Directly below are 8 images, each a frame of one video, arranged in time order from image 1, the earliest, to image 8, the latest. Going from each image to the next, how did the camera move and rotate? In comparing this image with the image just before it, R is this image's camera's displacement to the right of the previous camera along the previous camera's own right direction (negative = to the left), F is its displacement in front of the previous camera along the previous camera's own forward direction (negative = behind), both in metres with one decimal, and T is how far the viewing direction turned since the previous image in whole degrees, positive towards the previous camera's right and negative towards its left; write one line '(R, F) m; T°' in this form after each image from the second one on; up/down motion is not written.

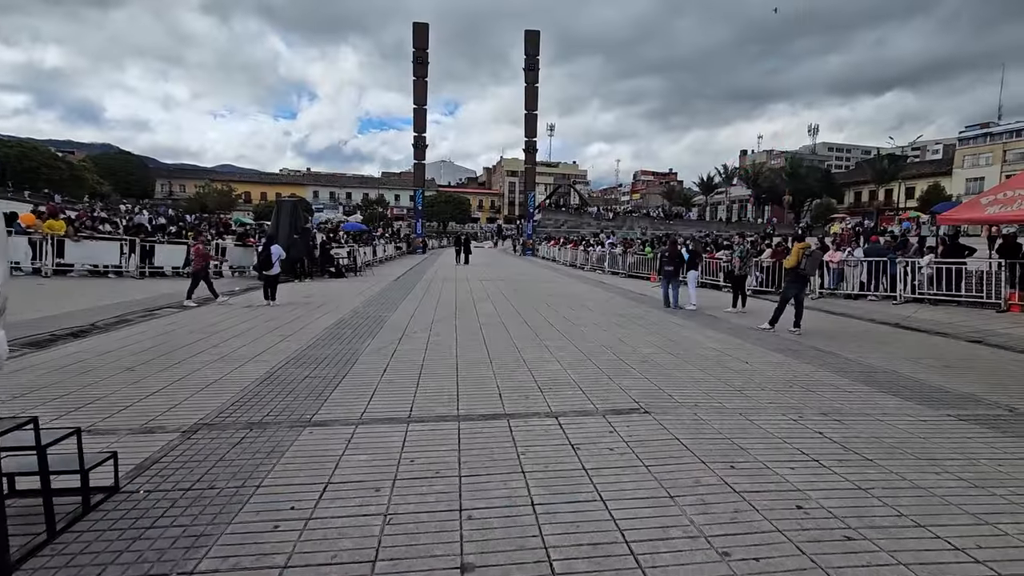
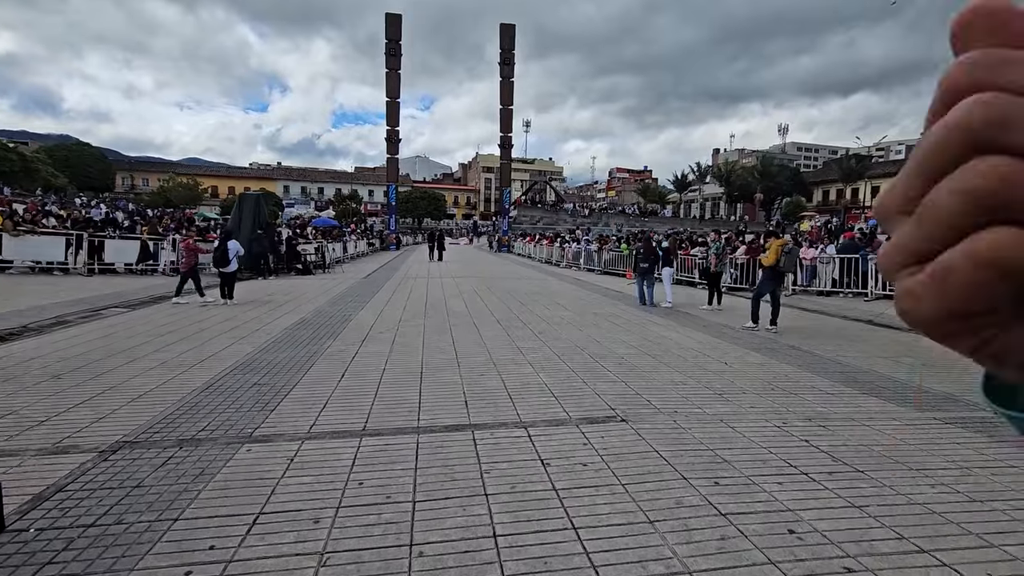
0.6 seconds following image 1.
(+0.1, +0.4) m; +3°
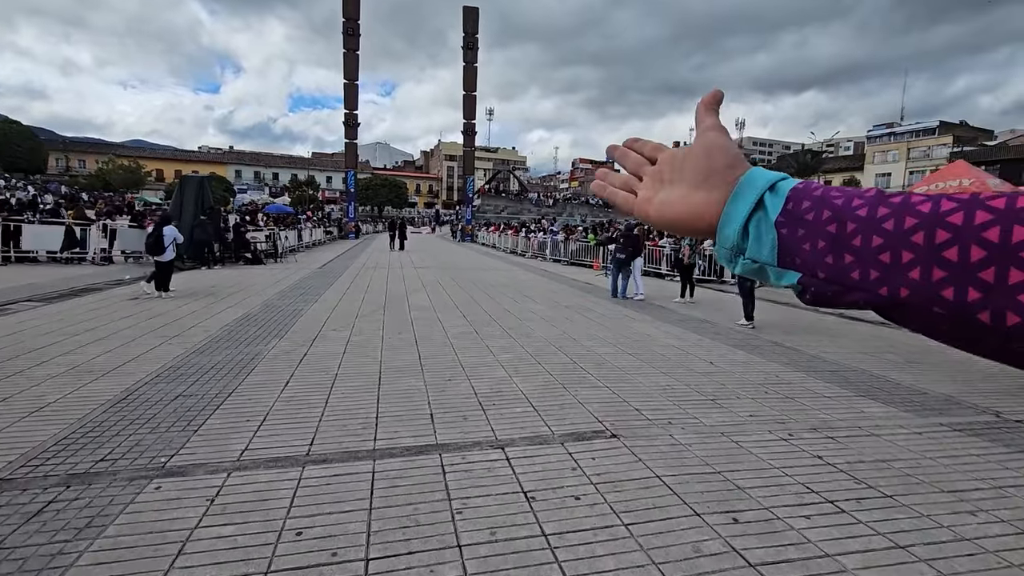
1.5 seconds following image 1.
(-0.1, +0.7) m; +4°
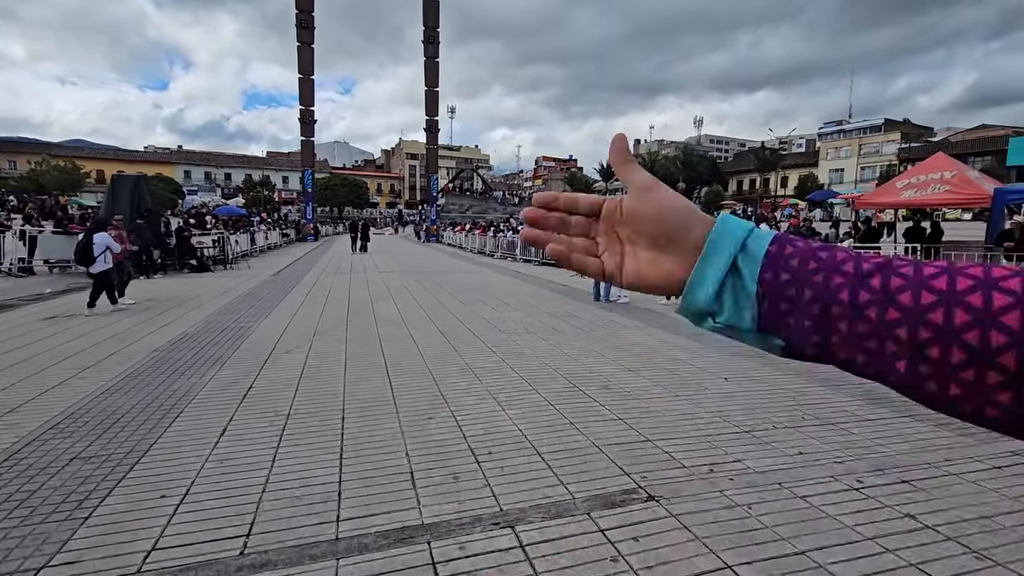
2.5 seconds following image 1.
(-0.2, +0.9) m; +4°
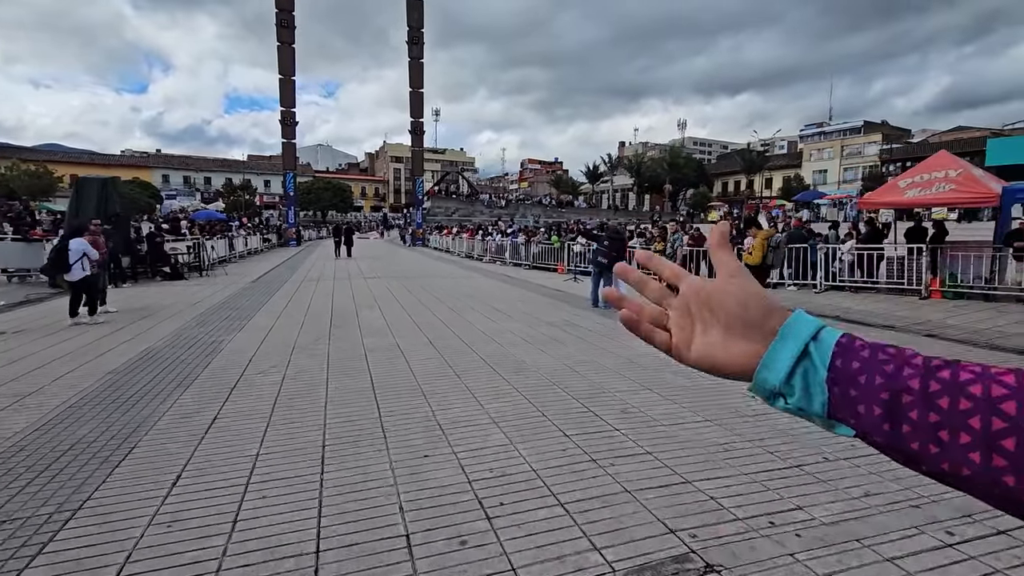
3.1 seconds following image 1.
(-0.2, +0.6) m; +2°
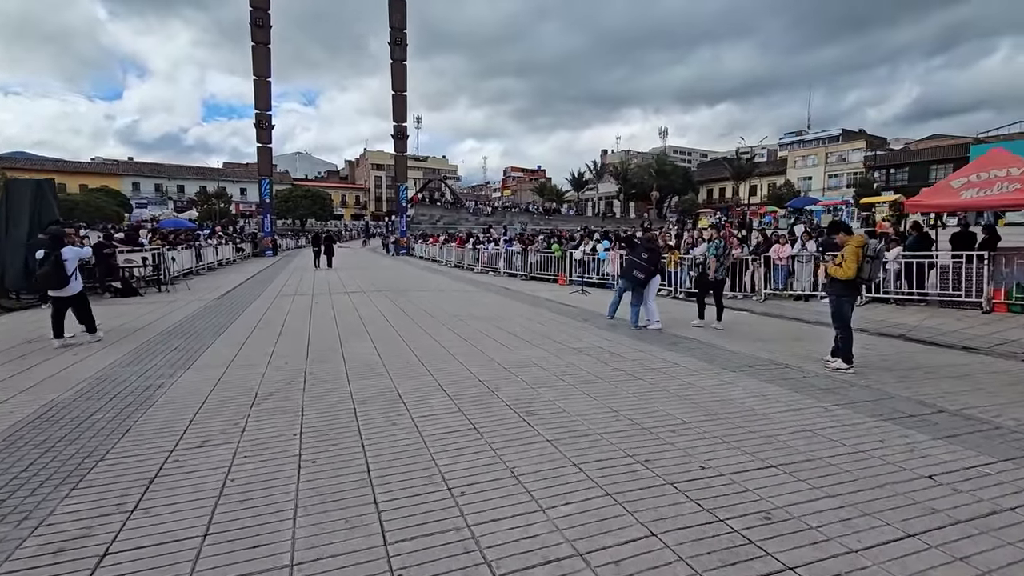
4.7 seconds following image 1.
(-0.6, +1.7) m; +2°
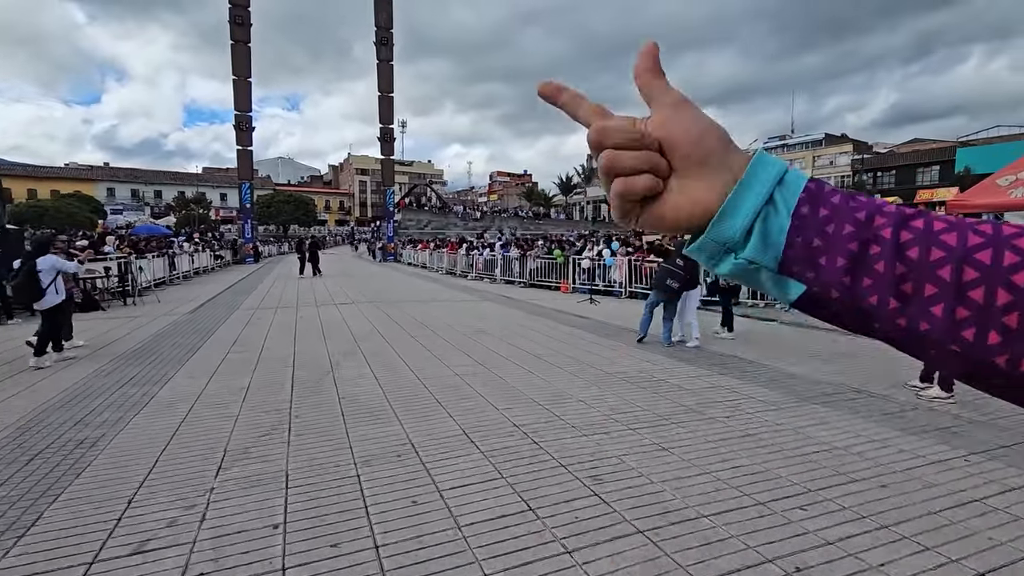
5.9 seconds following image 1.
(-0.5, +1.2) m; +2°
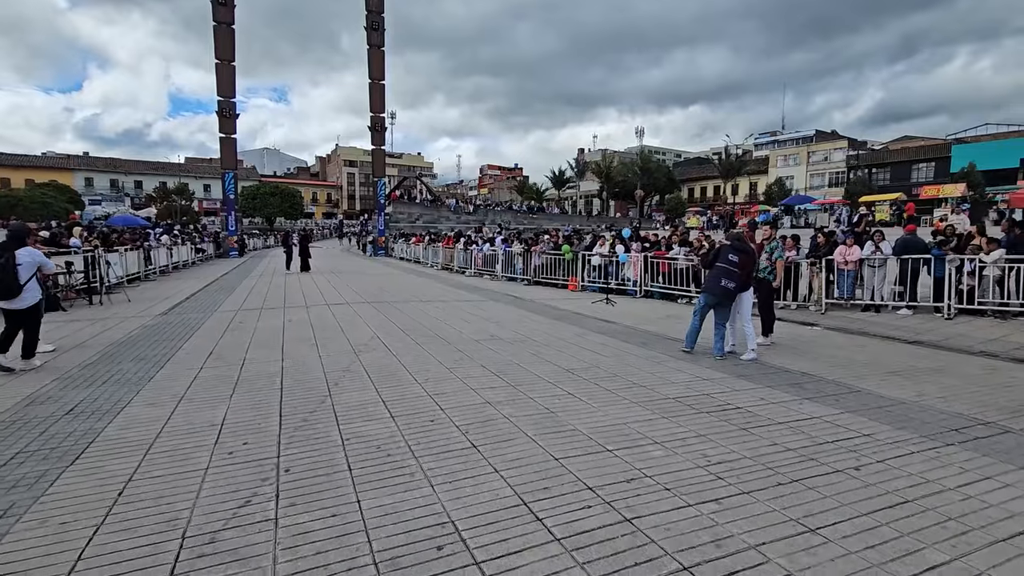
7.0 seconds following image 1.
(-0.5, +1.2) m; +1°
